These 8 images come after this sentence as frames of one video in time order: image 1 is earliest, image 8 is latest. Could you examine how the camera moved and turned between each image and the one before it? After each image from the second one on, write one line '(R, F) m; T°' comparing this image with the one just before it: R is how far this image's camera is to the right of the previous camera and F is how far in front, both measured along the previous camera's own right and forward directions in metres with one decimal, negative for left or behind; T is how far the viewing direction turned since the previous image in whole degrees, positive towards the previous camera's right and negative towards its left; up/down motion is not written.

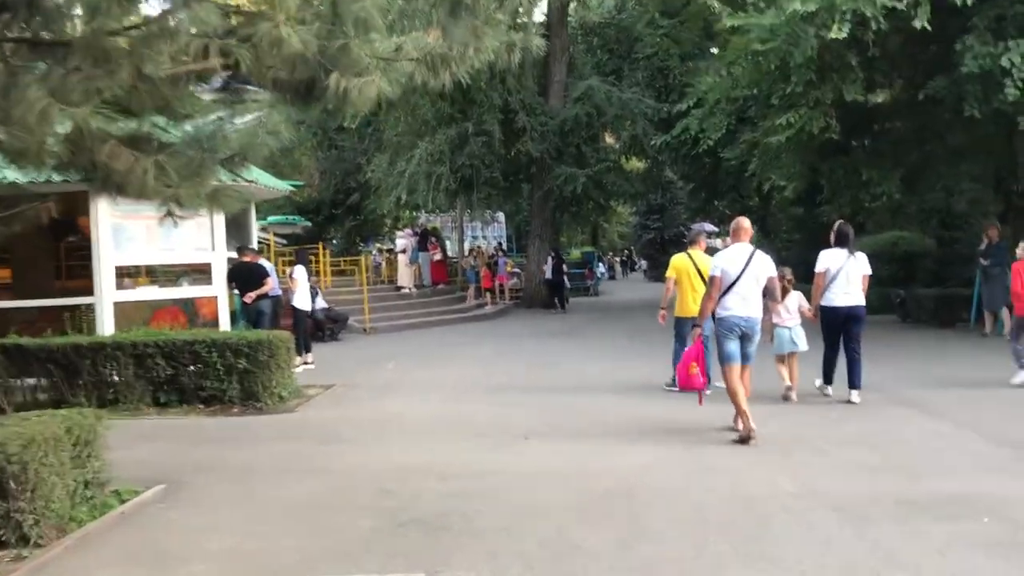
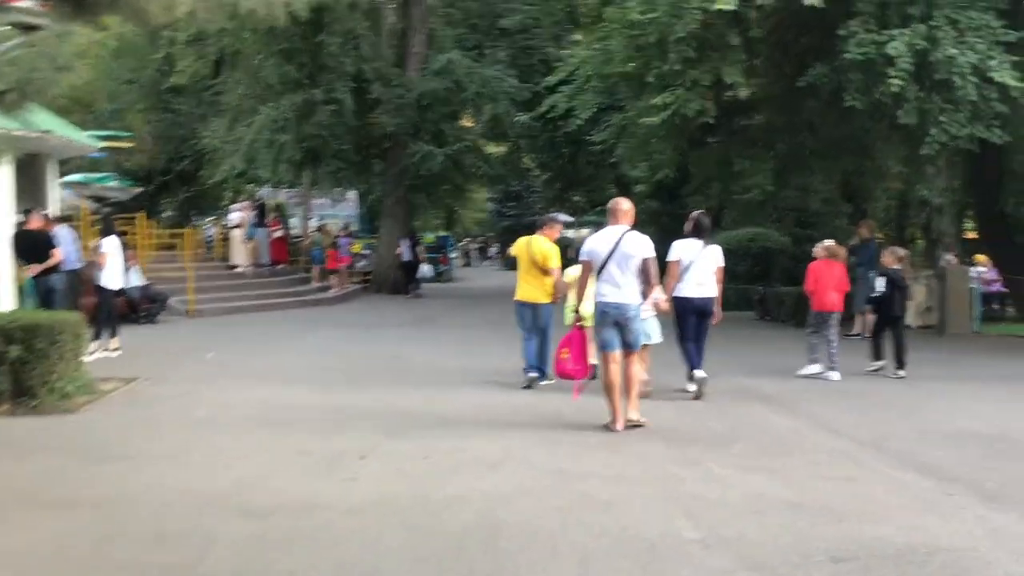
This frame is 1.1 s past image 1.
(+0.1, +1.3) m; +9°
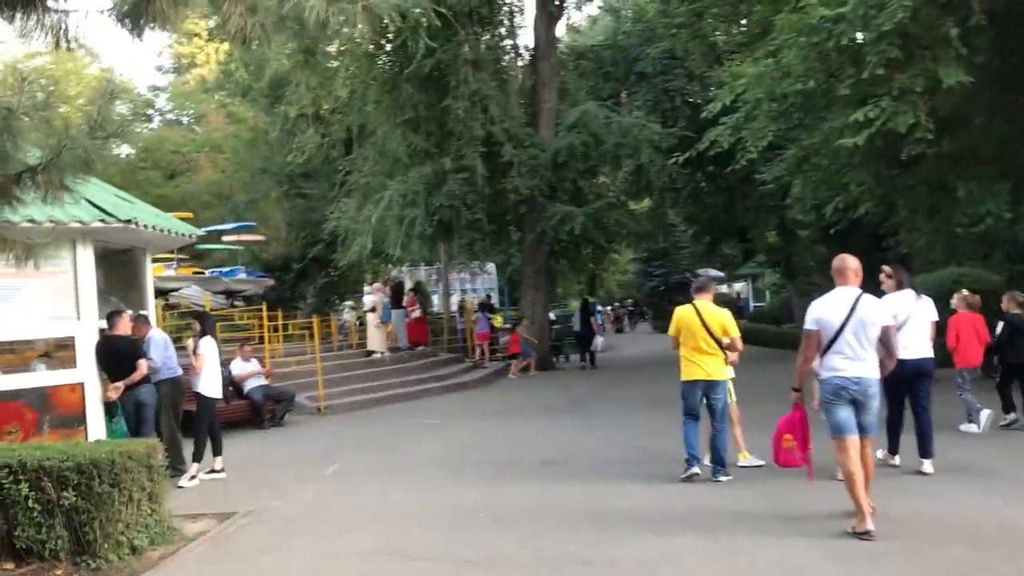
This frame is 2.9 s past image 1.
(-0.3, +2.1) m; -8°
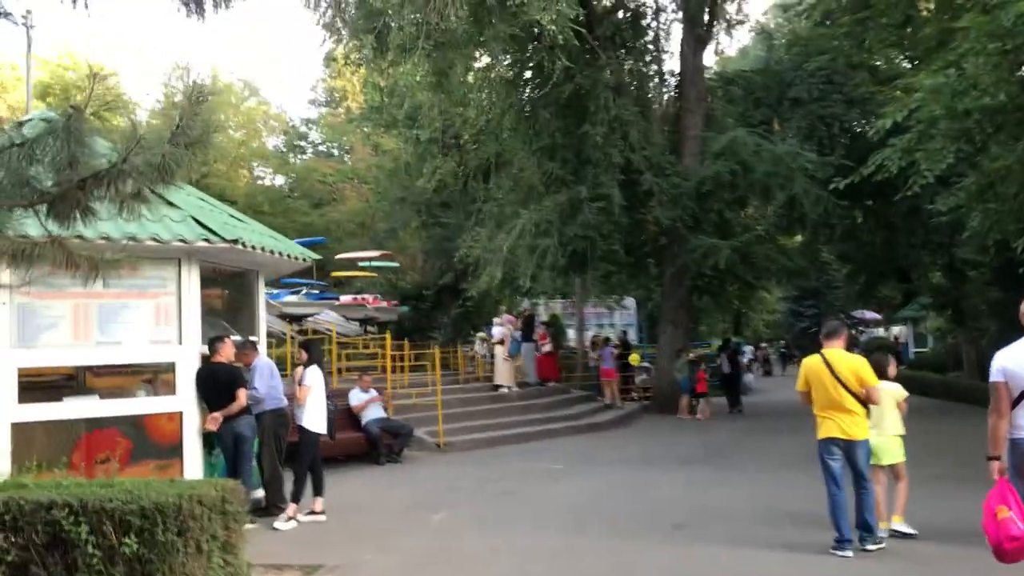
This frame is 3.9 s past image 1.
(+0.1, +1.0) m; -8°
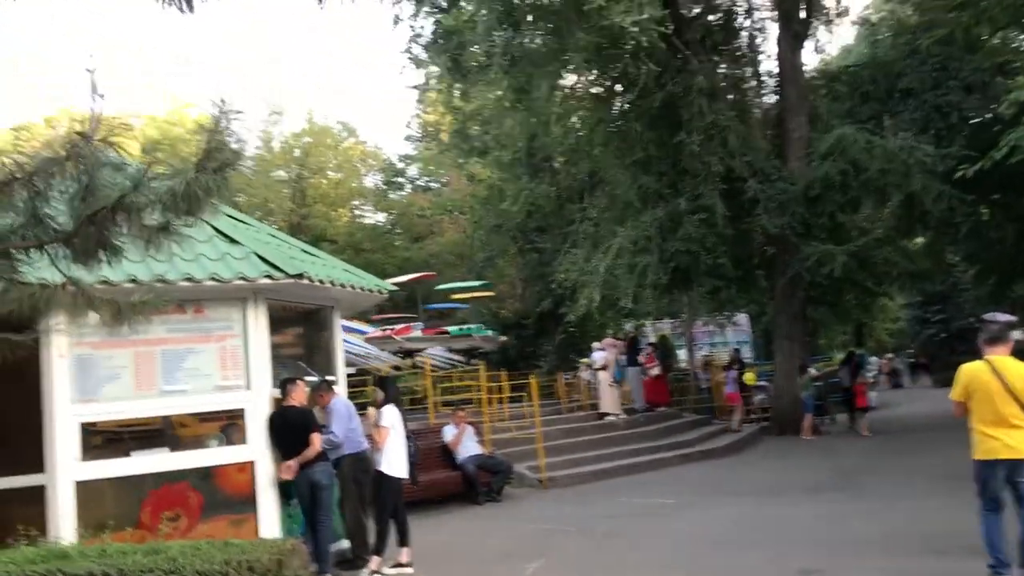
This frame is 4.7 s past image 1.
(+0.2, +0.8) m; -6°
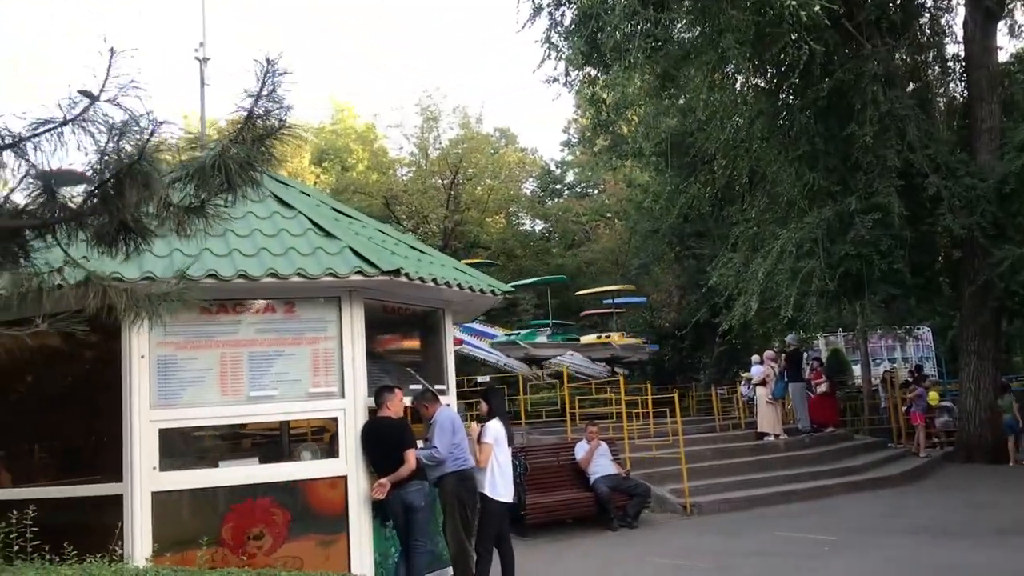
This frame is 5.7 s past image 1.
(+0.3, +1.0) m; -10°
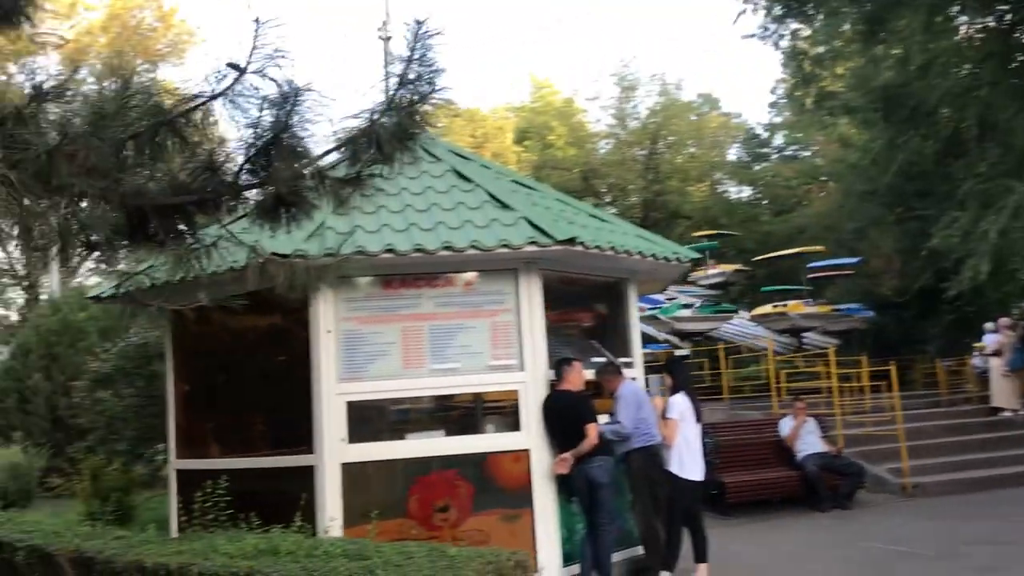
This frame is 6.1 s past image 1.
(+0.2, +0.3) m; -12°
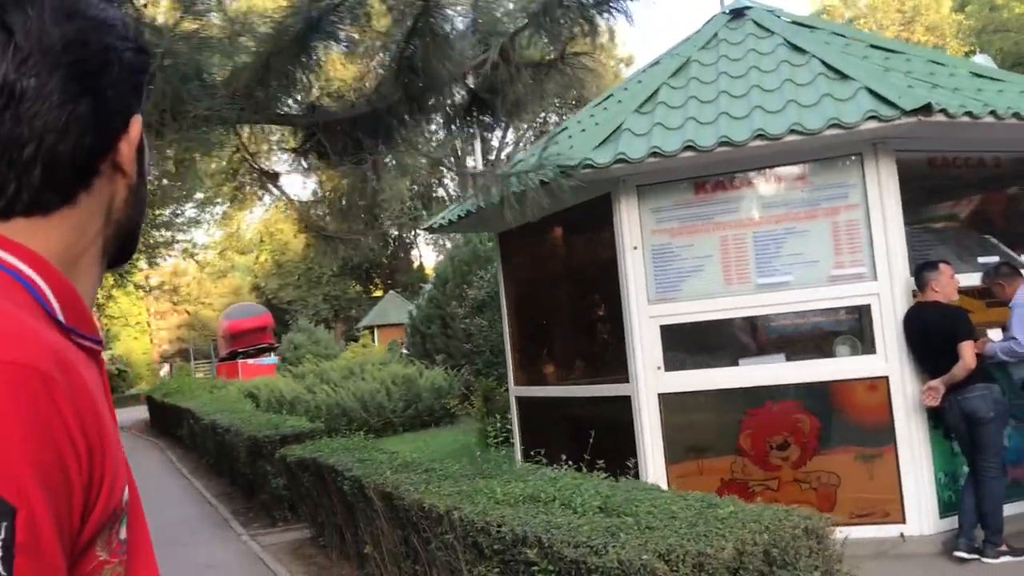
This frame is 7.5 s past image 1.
(+0.6, +1.0) m; -26°
